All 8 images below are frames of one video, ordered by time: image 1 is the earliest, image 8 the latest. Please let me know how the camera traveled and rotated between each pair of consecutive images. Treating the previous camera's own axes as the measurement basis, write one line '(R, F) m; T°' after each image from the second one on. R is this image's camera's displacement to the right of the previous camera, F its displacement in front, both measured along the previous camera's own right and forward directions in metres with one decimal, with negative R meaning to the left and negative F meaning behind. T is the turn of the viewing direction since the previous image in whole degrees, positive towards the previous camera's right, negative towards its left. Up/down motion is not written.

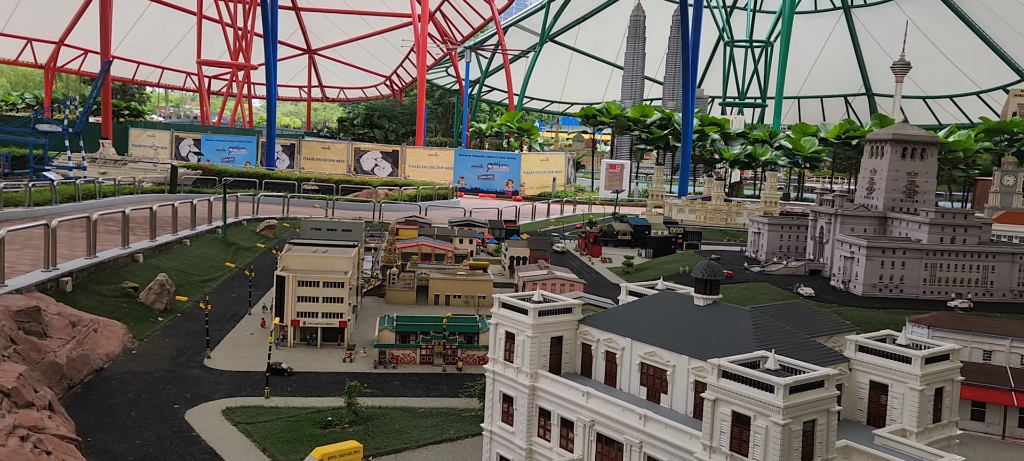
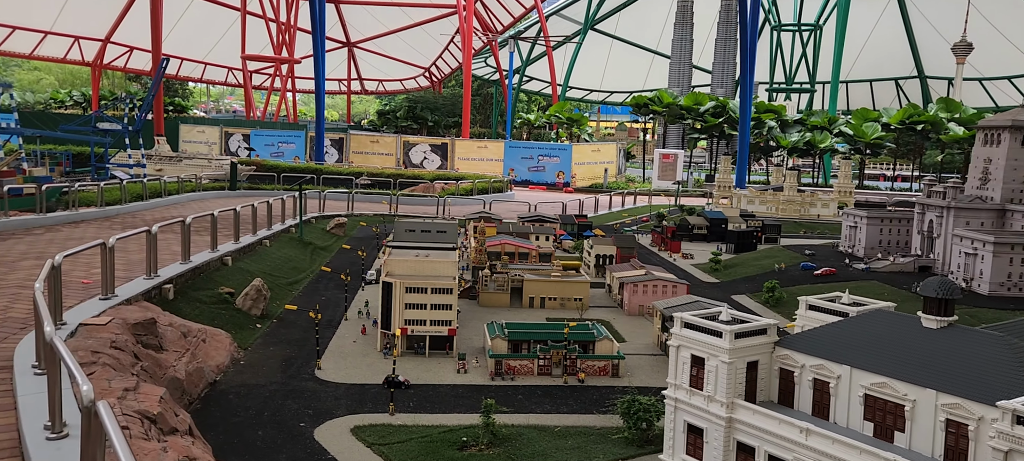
(-1.2, +0.6) m; -3°
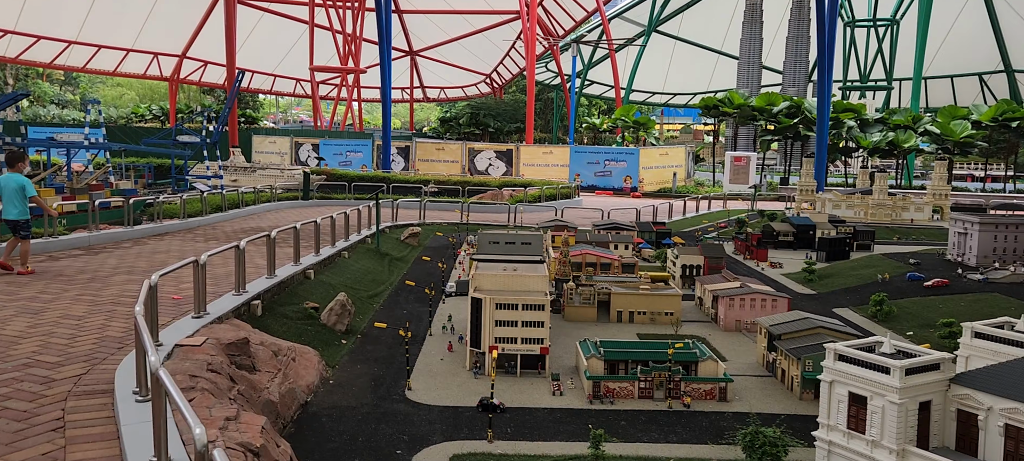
(-0.5, +0.5) m; -5°
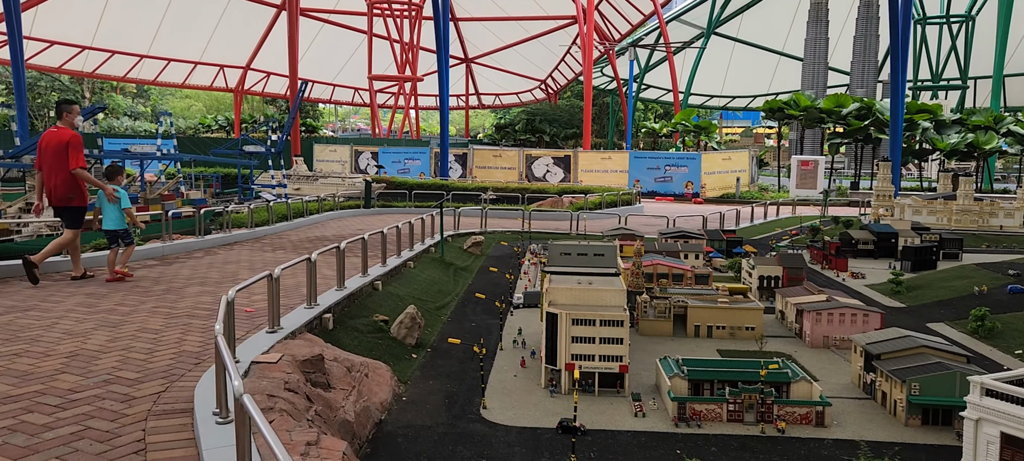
(-0.3, +0.4) m; -4°
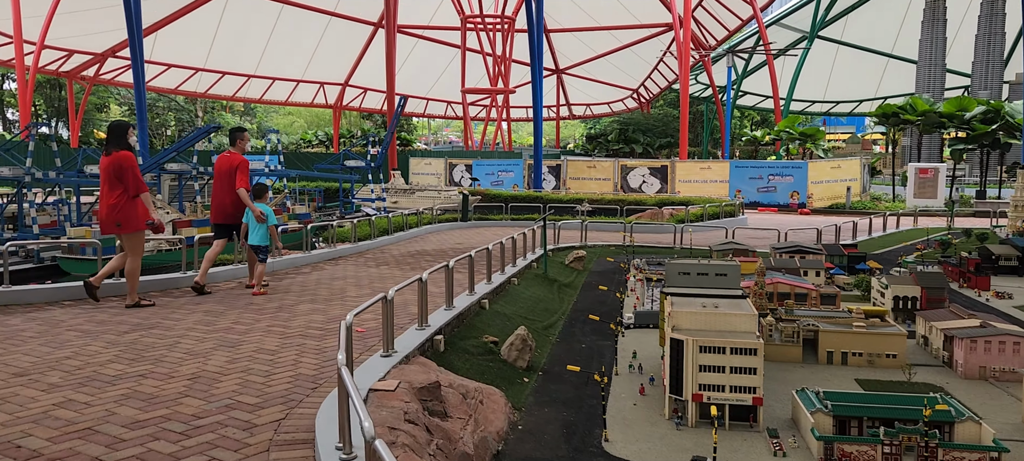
(-0.4, +0.5) m; -7°
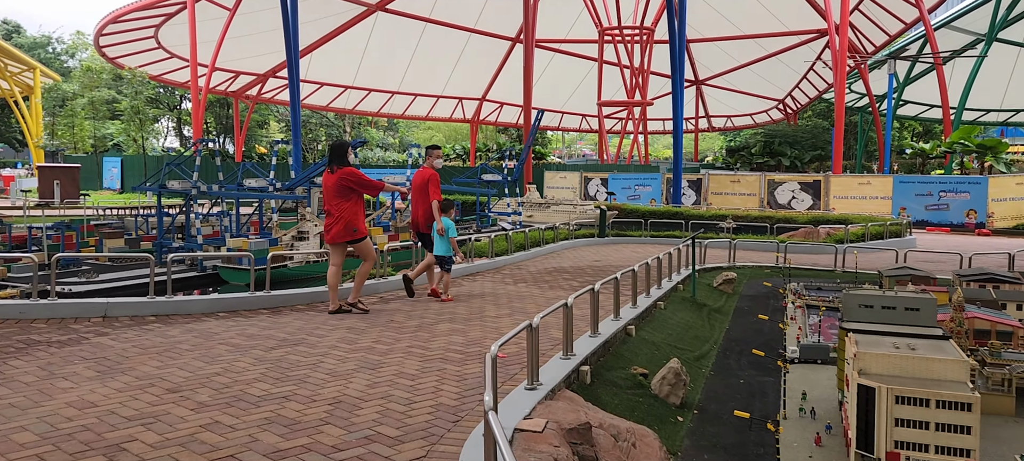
(-0.3, +0.7) m; -11°
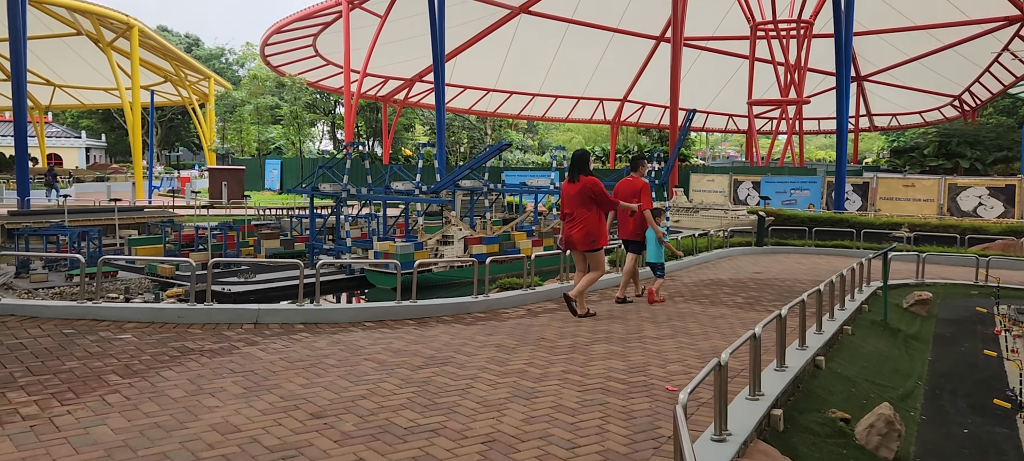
(-0.4, +1.1) m; -11°
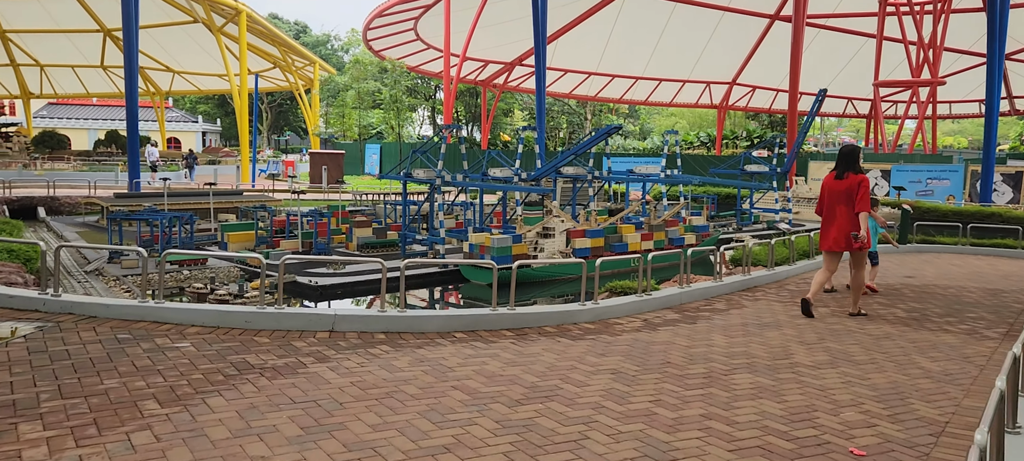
(-0.3, +1.8) m; -8°
